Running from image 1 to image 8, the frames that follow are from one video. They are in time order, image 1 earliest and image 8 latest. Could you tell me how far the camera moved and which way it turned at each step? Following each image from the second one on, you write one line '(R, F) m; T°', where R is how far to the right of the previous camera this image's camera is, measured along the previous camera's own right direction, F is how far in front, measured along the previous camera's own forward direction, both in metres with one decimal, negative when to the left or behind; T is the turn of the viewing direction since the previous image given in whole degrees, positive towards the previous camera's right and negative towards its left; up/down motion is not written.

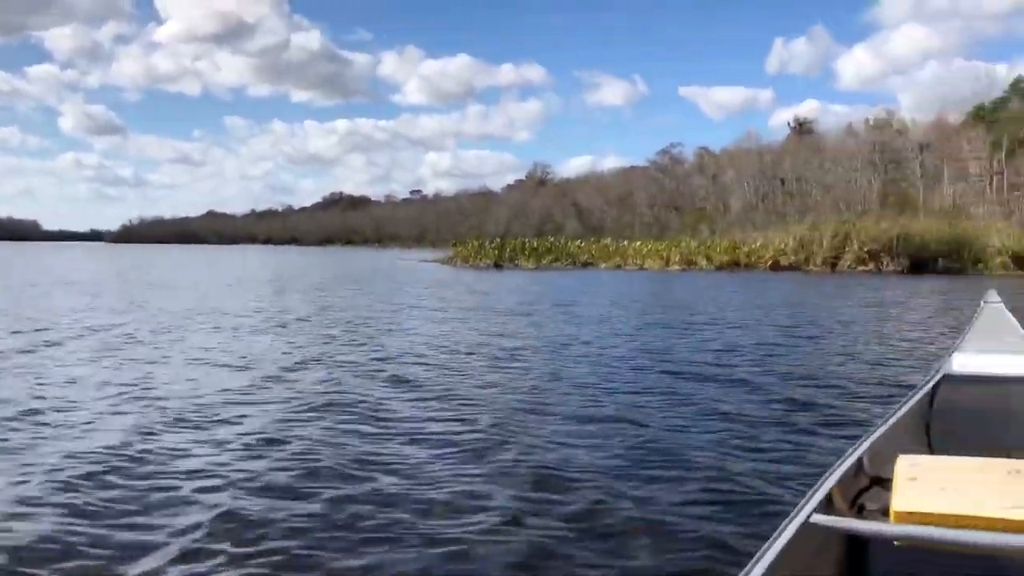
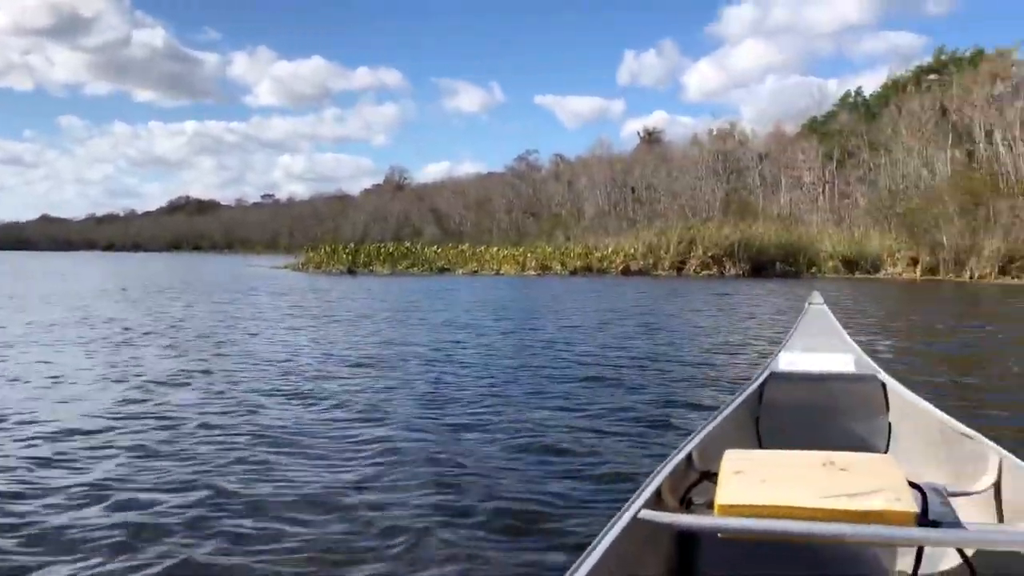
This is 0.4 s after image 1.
(+0.9, +0.6) m; +7°
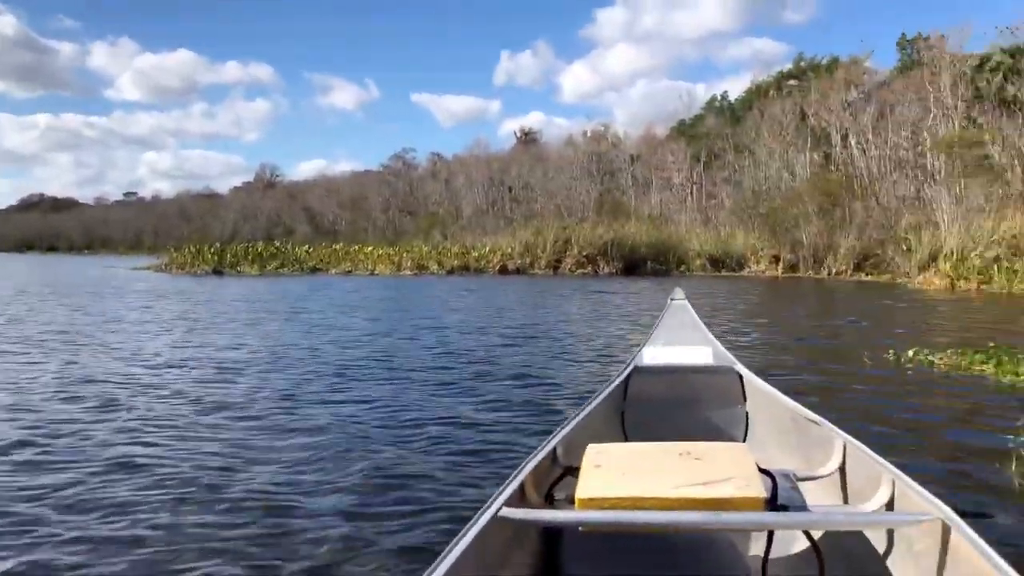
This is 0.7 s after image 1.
(+0.1, 0.0) m; +7°
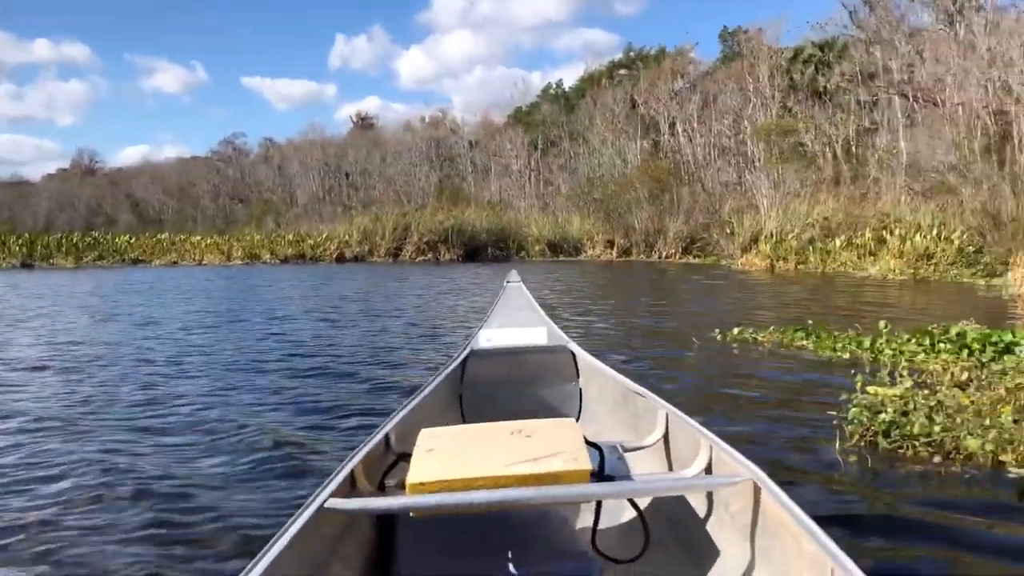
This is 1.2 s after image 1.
(0.0, +0.2) m; +10°
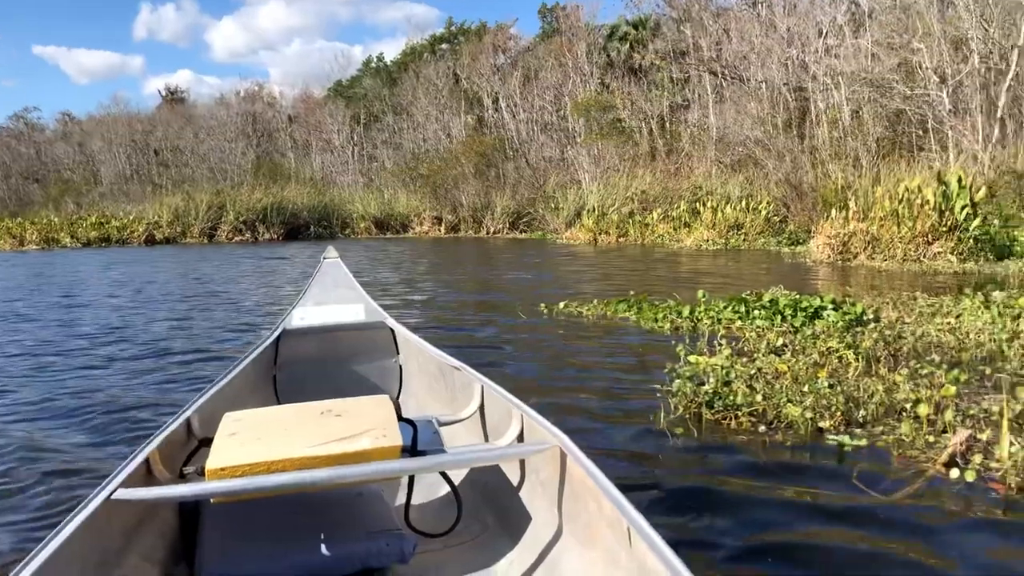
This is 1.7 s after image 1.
(+0.1, +0.3) m; +10°
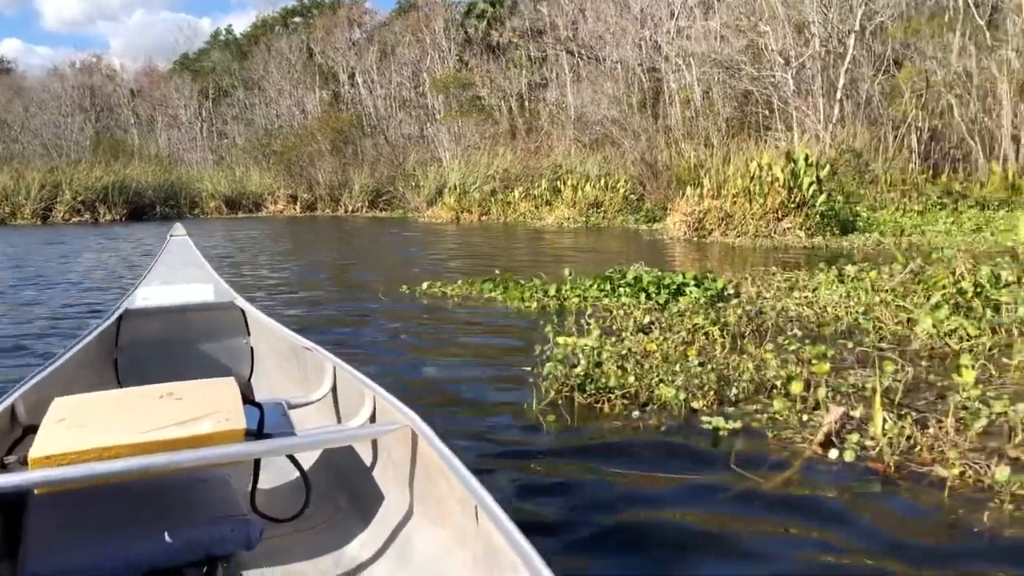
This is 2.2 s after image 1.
(0.0, +0.3) m; +8°
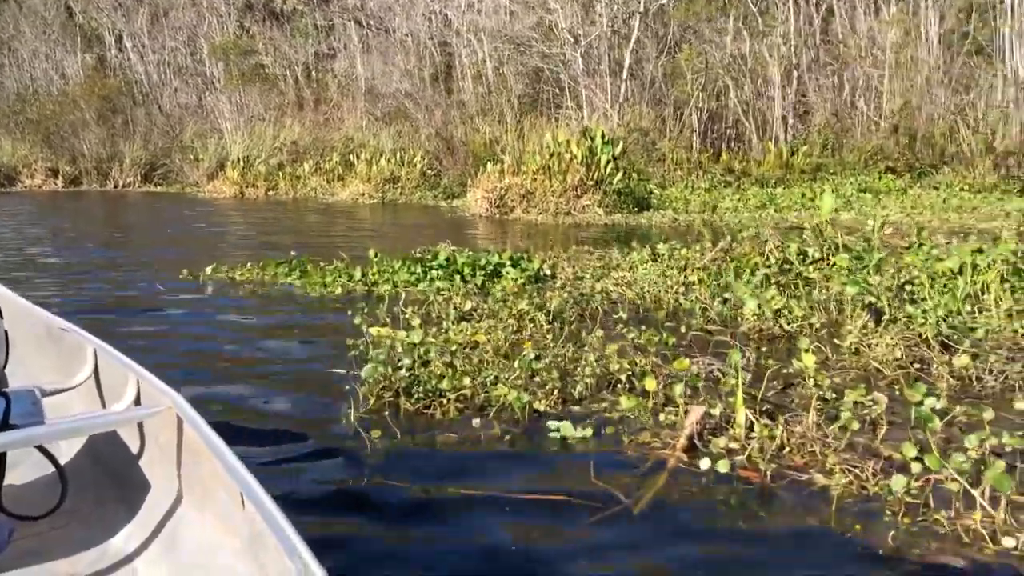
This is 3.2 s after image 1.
(-0.1, +0.5) m; +13°
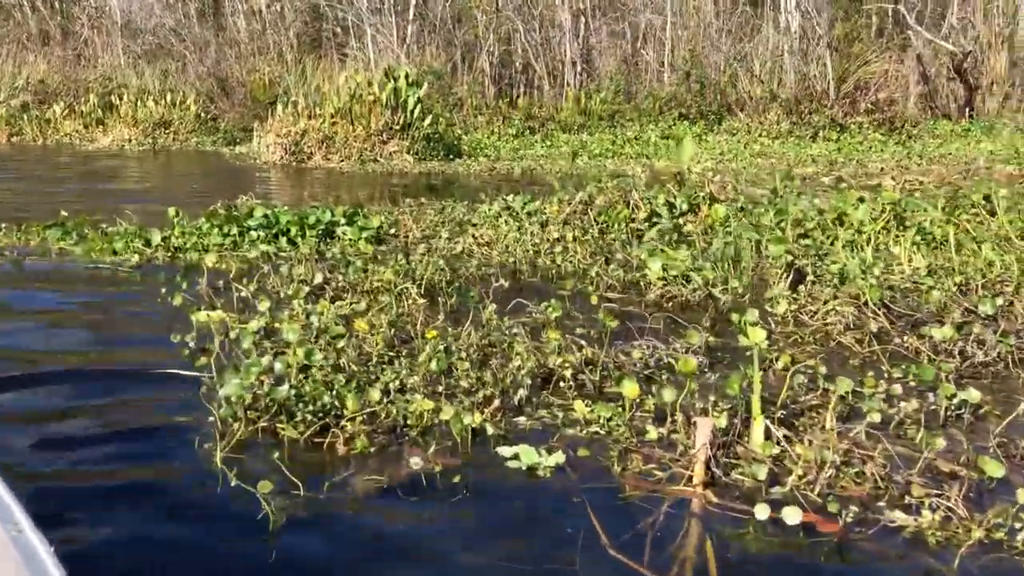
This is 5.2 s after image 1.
(-0.4, +0.9) m; +13°
